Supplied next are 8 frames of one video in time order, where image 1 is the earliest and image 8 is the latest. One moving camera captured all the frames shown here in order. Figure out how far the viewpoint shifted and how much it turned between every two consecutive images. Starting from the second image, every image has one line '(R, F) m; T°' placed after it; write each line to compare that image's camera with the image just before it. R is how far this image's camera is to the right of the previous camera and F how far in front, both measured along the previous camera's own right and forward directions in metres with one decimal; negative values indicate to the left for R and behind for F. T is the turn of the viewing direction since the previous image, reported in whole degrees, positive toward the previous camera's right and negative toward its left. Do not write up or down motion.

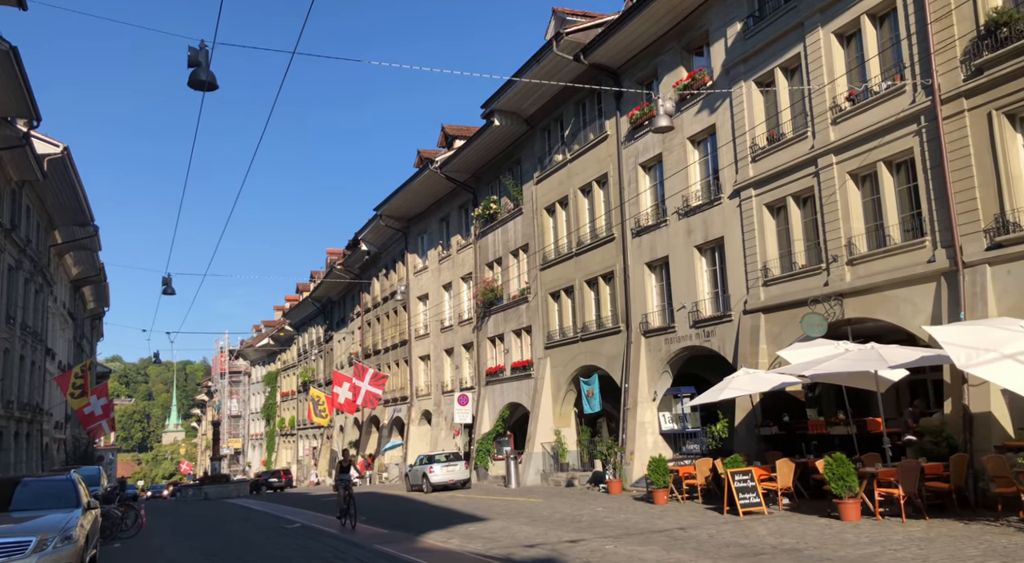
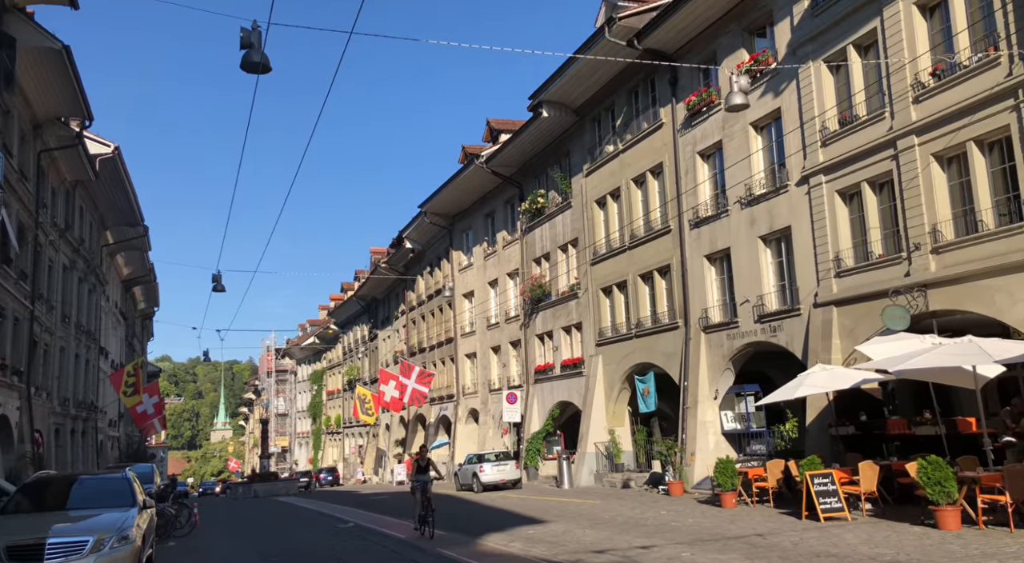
(-0.4, +0.7) m; -3°
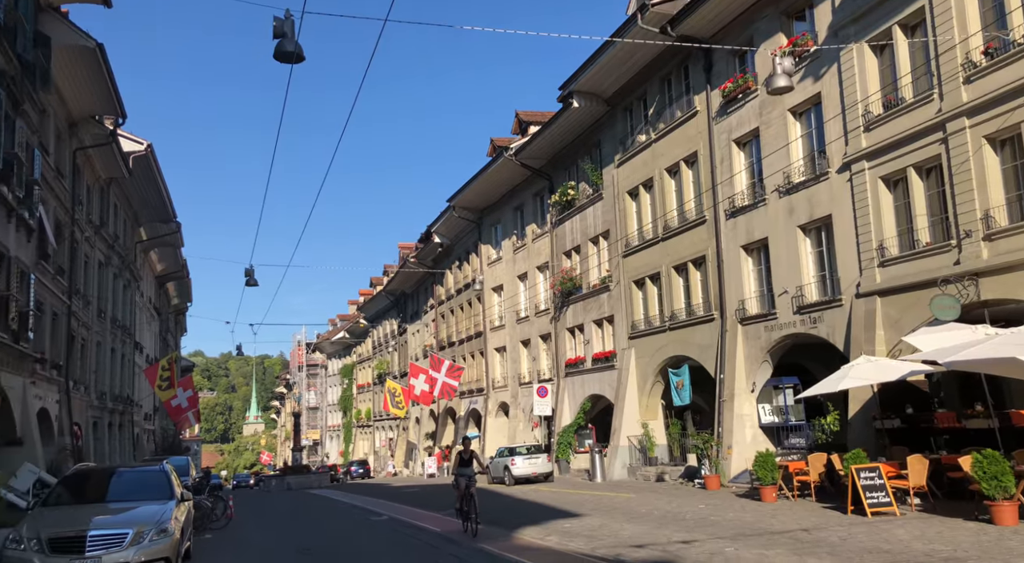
(-0.2, +0.2) m; -2°
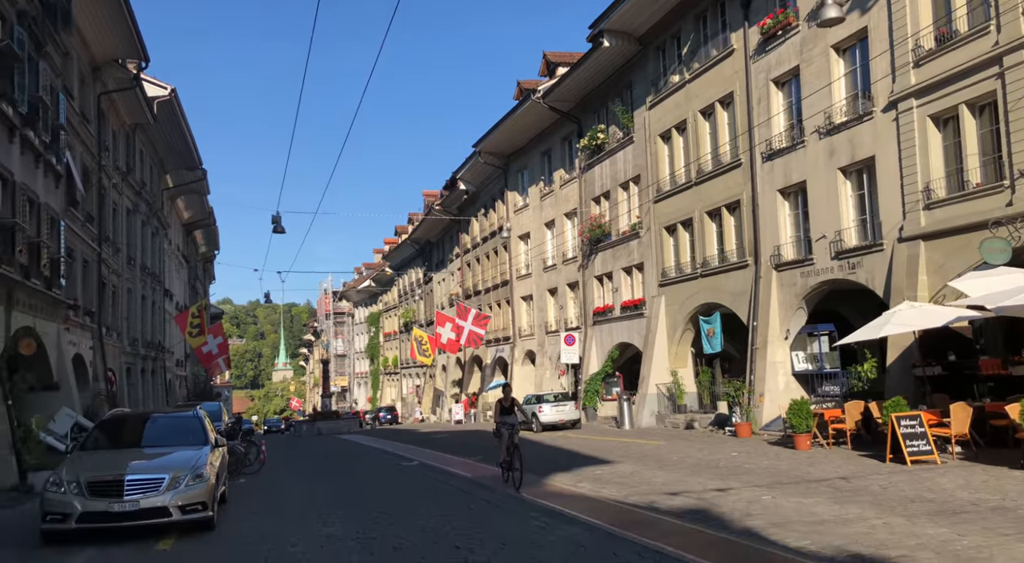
(-0.1, +0.3) m; -2°
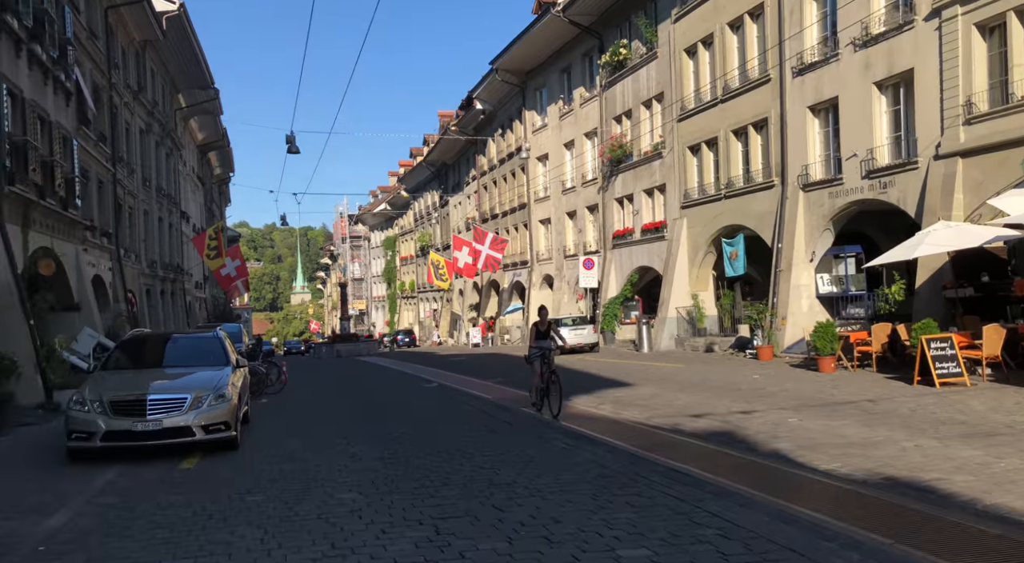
(-0.1, +0.3) m; -1°
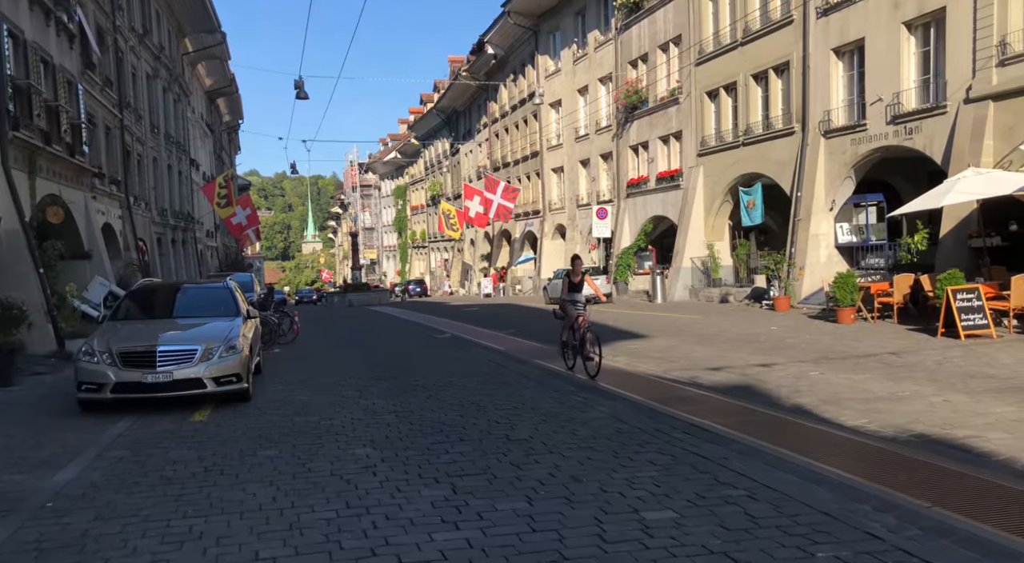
(-0.1, +0.3) m; -1°
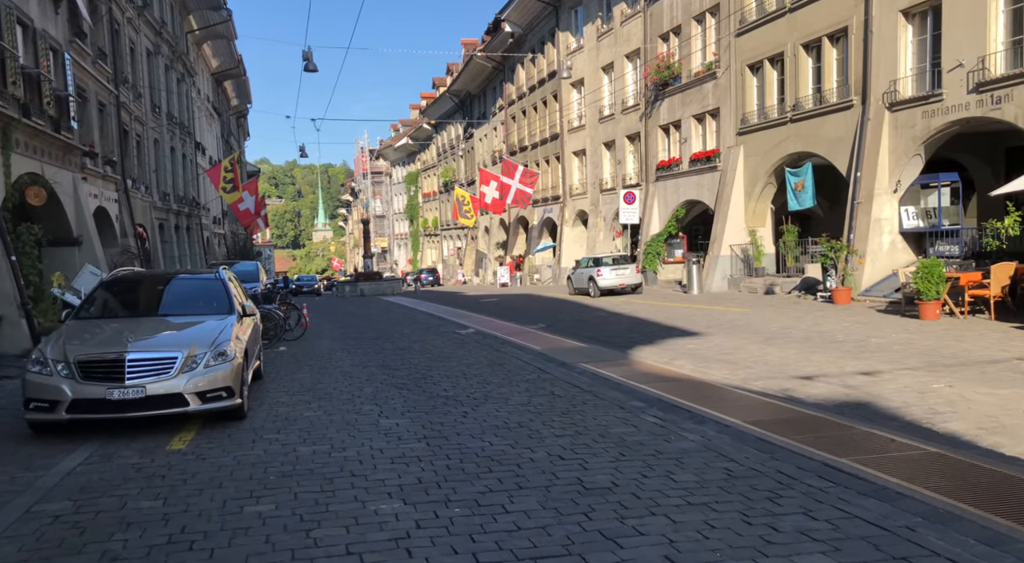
(-0.5, +2.1) m; -1°
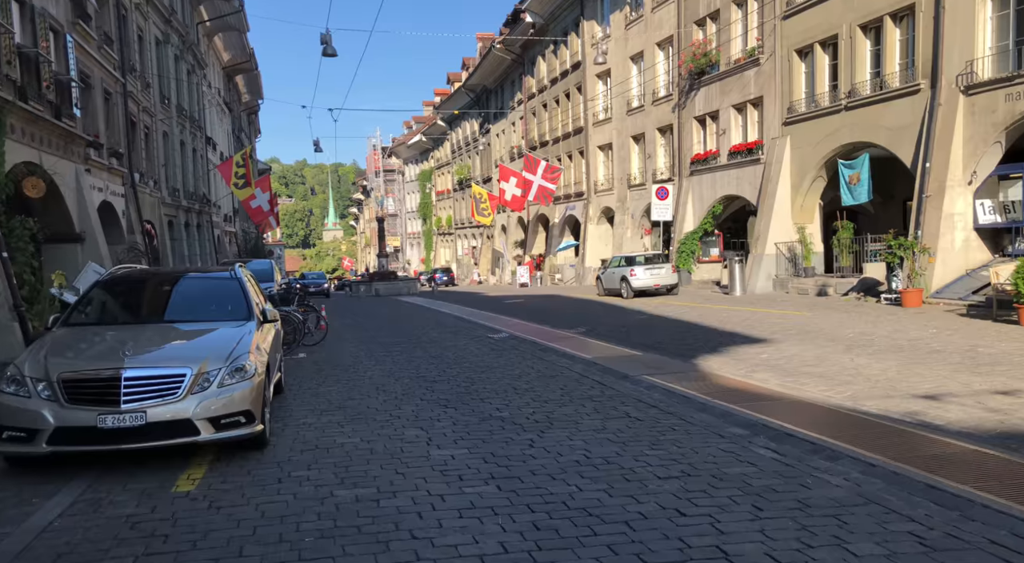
(-0.6, +1.6) m; -1°
